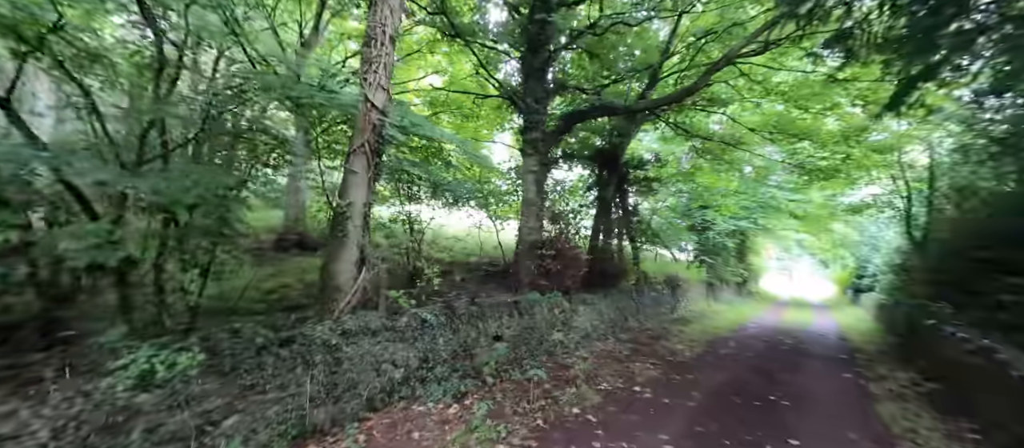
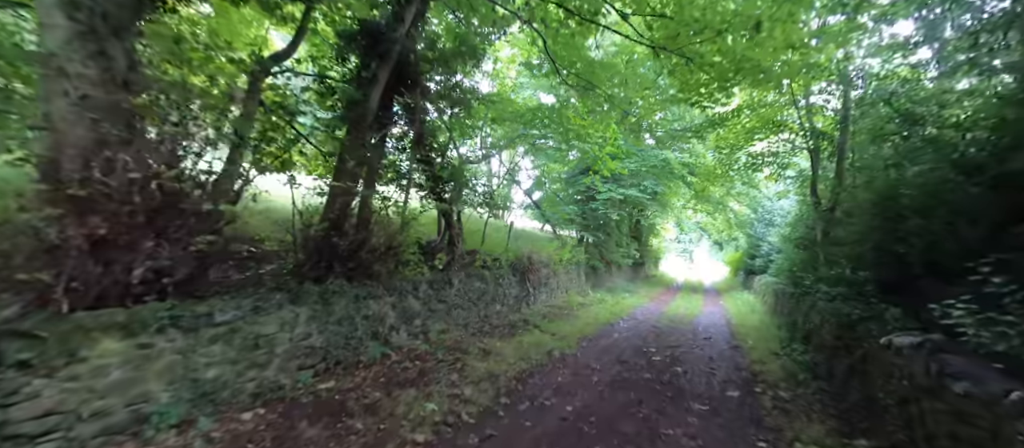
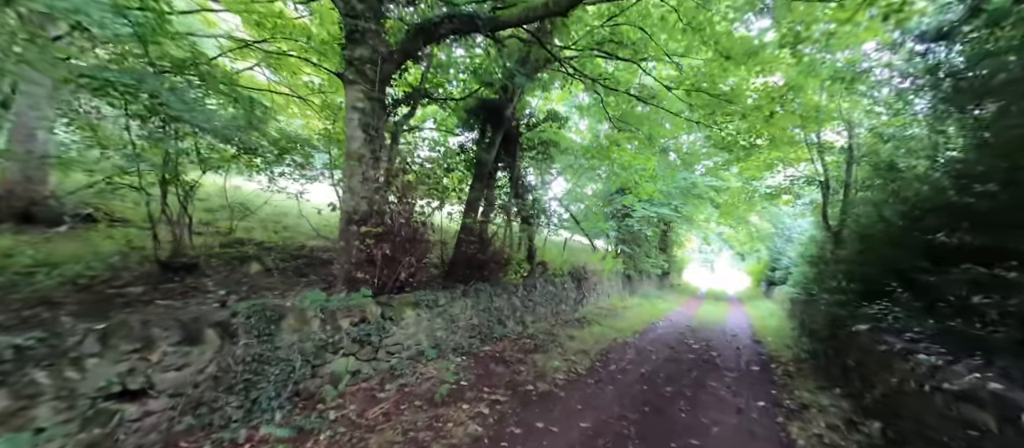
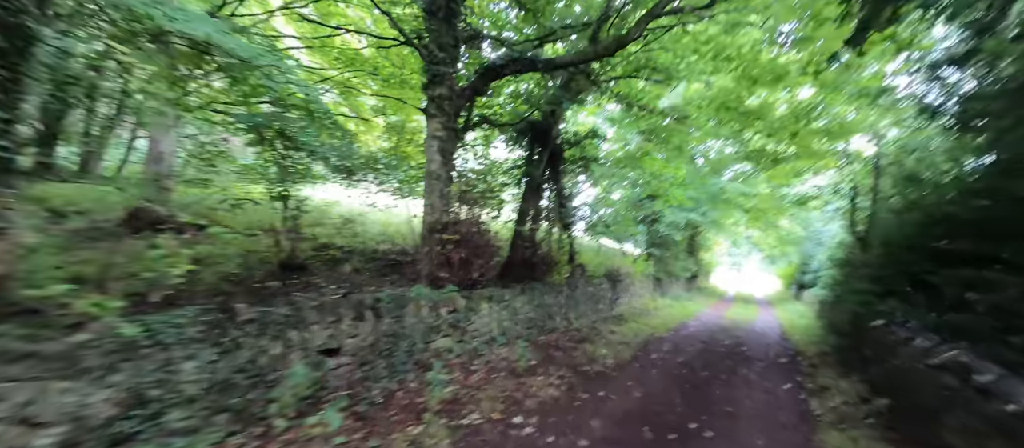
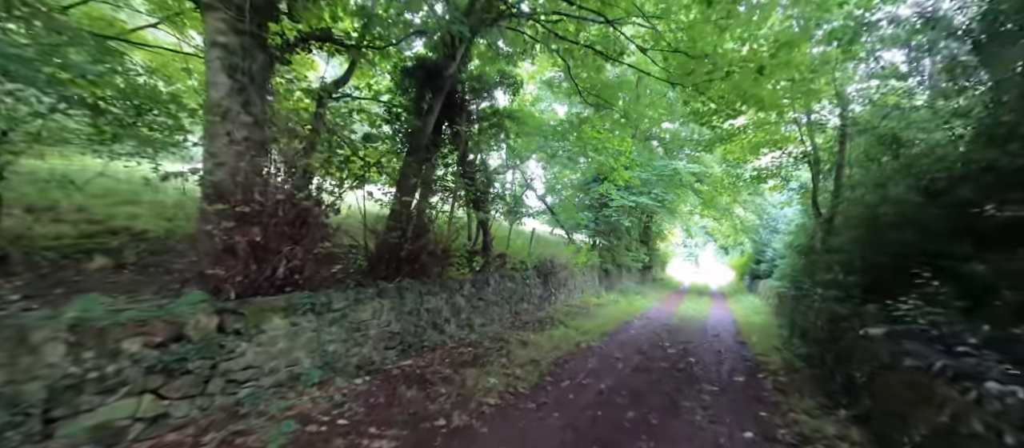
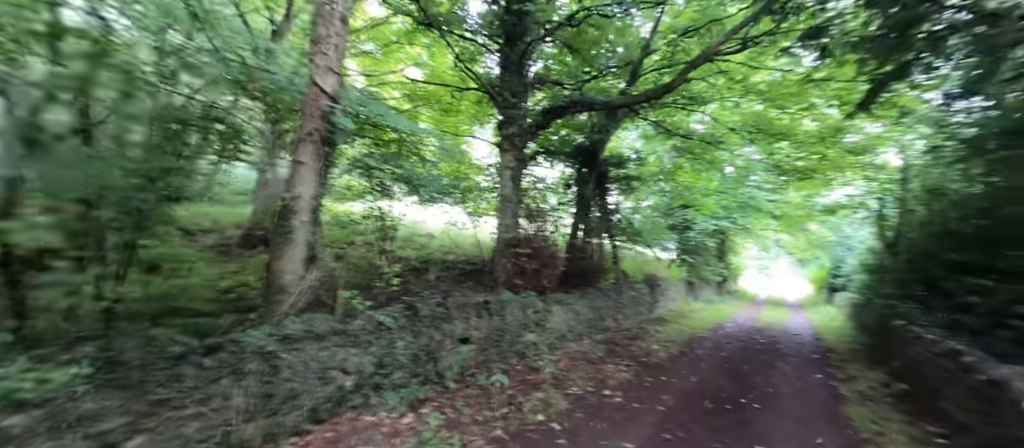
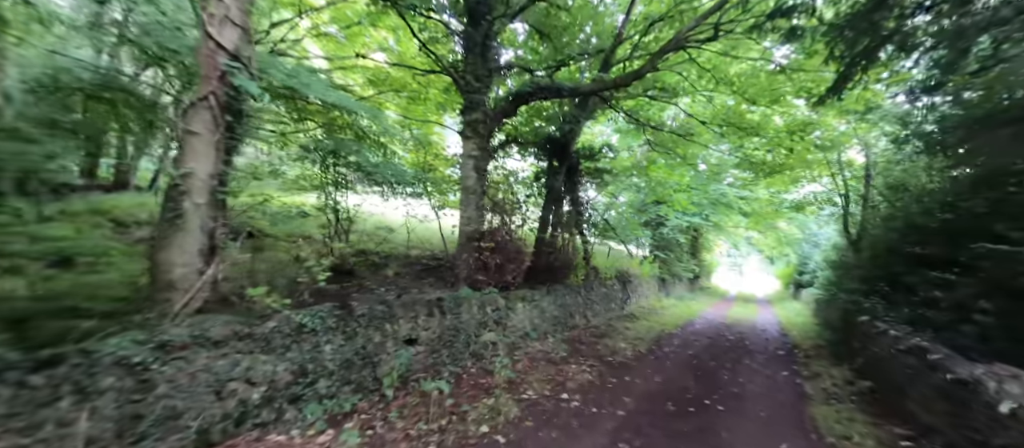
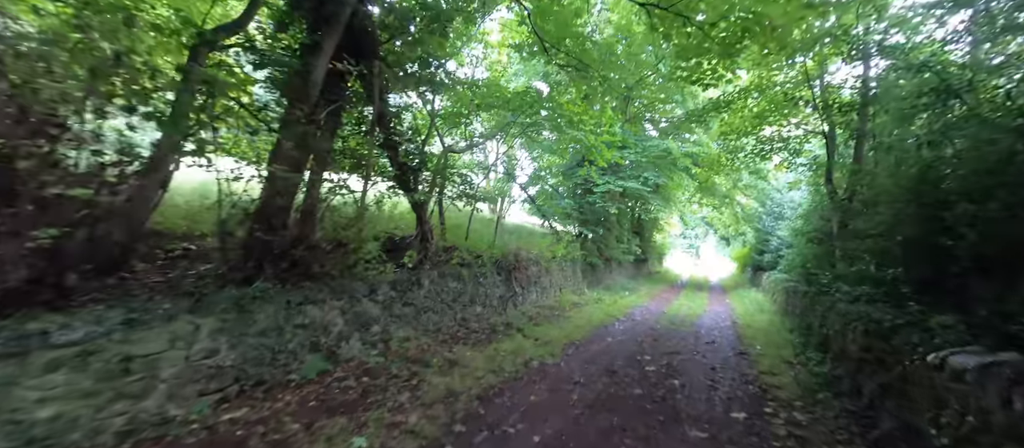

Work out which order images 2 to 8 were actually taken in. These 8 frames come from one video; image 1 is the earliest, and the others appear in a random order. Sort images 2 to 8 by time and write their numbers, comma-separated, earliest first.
6, 7, 4, 3, 5, 2, 8
